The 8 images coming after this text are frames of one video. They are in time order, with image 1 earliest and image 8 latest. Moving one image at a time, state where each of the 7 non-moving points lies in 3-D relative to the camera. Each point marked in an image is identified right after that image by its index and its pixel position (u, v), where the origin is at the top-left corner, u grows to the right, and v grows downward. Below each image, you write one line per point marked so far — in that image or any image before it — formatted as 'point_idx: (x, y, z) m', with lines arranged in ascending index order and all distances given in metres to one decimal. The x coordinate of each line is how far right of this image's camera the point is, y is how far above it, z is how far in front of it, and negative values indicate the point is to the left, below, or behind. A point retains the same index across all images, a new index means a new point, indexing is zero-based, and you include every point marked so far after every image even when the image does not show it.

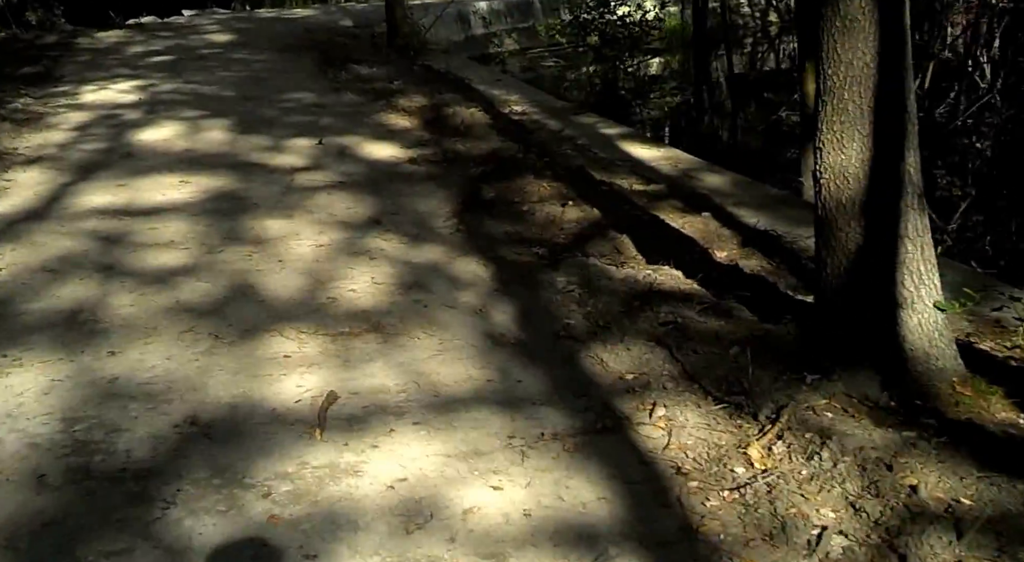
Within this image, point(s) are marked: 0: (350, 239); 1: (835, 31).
0: (-0.5, +0.1, +3.4) m
1: (+0.7, +0.5, +2.1) m
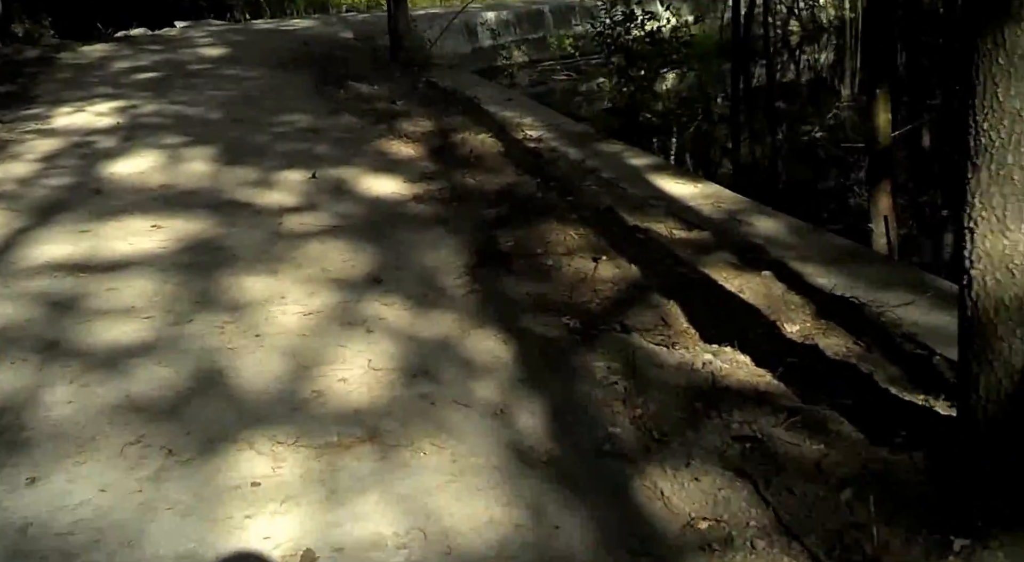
0: (-0.5, -0.1, +2.9) m
1: (+0.7, +0.3, +1.5) m
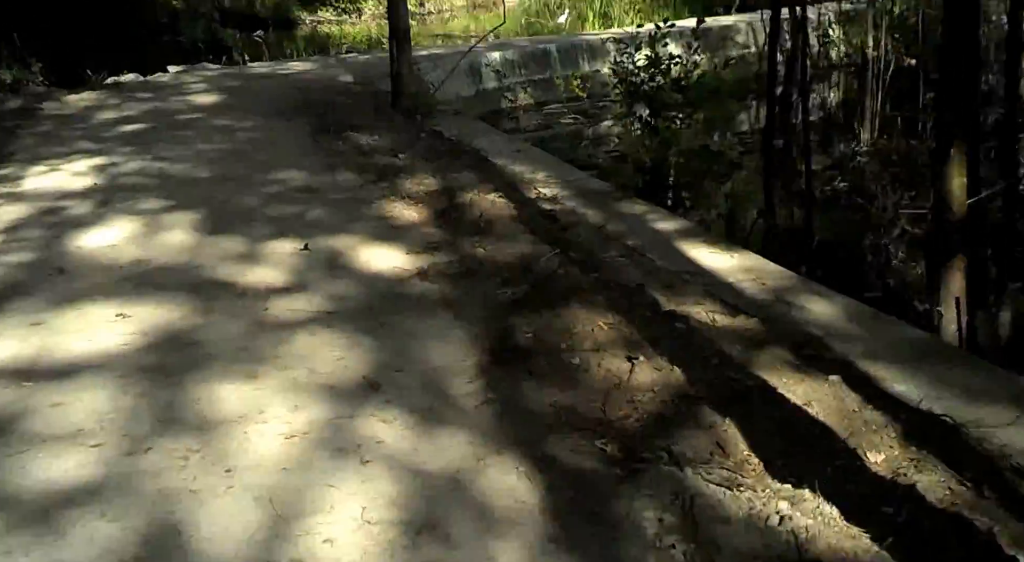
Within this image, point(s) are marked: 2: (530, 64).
0: (-0.4, -0.3, +2.4) m
1: (+0.8, +0.1, +1.1) m
2: (+0.2, +2.2, +10.7) m
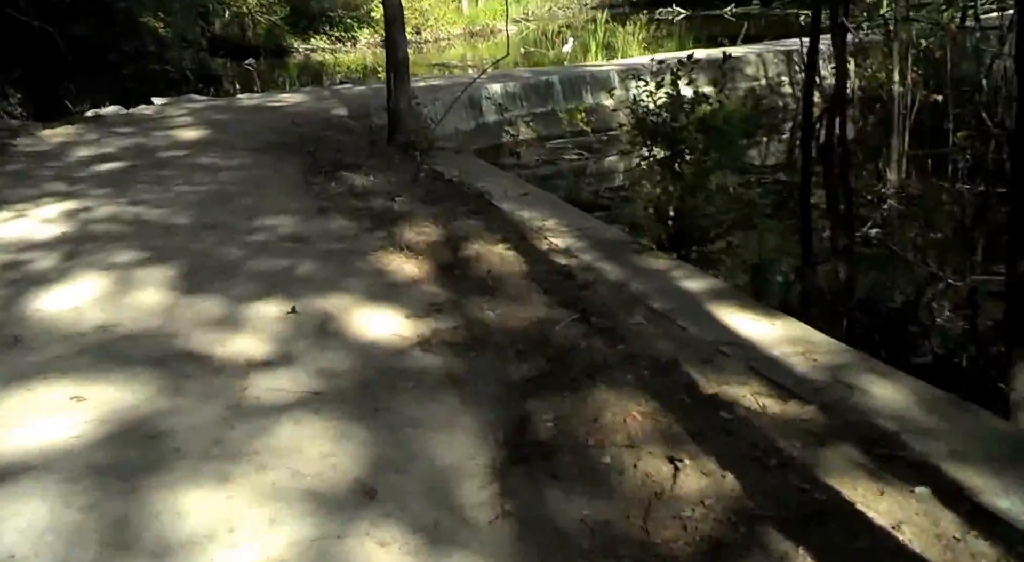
0: (-0.4, -0.5, +2.0) m
1: (+0.8, -0.1, +0.7) m
2: (+0.2, +1.8, +10.3) m
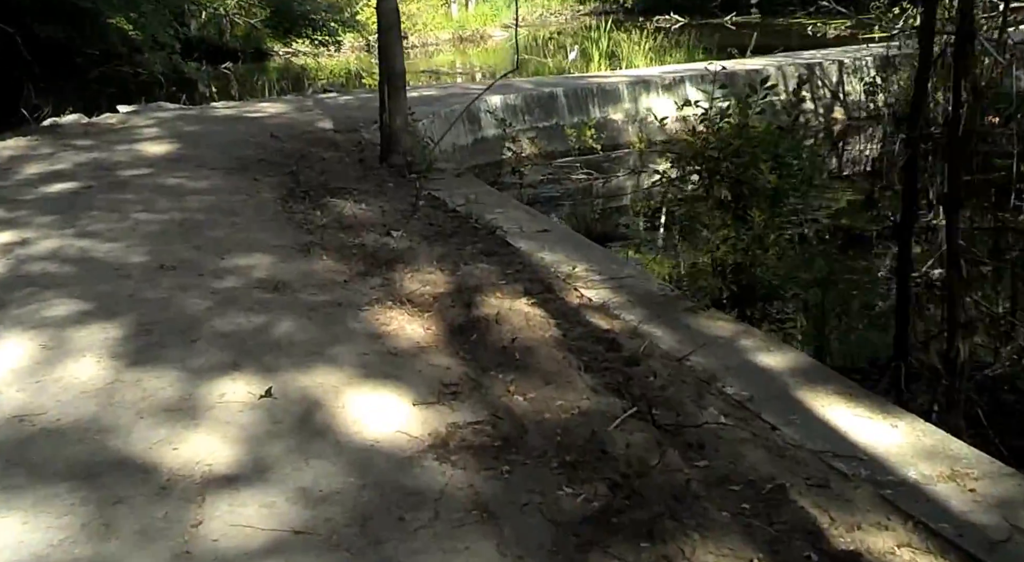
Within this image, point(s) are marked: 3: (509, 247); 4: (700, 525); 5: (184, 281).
0: (-0.2, -0.7, +1.3) m
1: (+1.0, -0.3, 0.0) m
2: (+0.2, +1.6, +9.6) m
3: (0.0, +0.1, +4.4) m
4: (+0.4, -0.5, +1.9) m
5: (-1.2, 0.0, +3.9) m
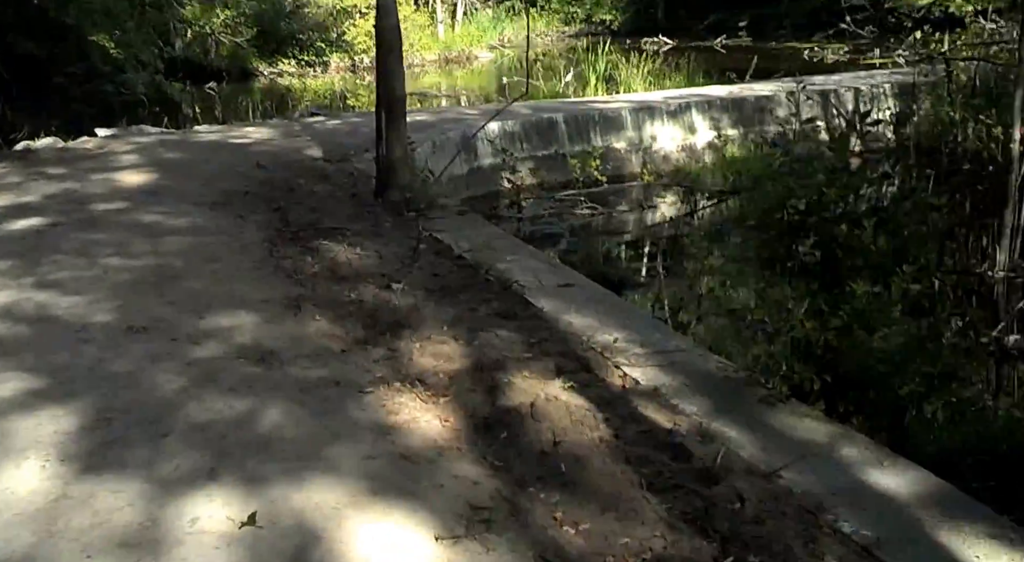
0: (-0.1, -0.9, +0.7) m
1: (+1.1, -0.4, -0.6) m
2: (+0.2, +1.2, +9.1) m
3: (+0.1, -0.1, +3.9) m
4: (+0.5, -0.7, +1.4) m
5: (-1.1, -0.2, +3.3) m
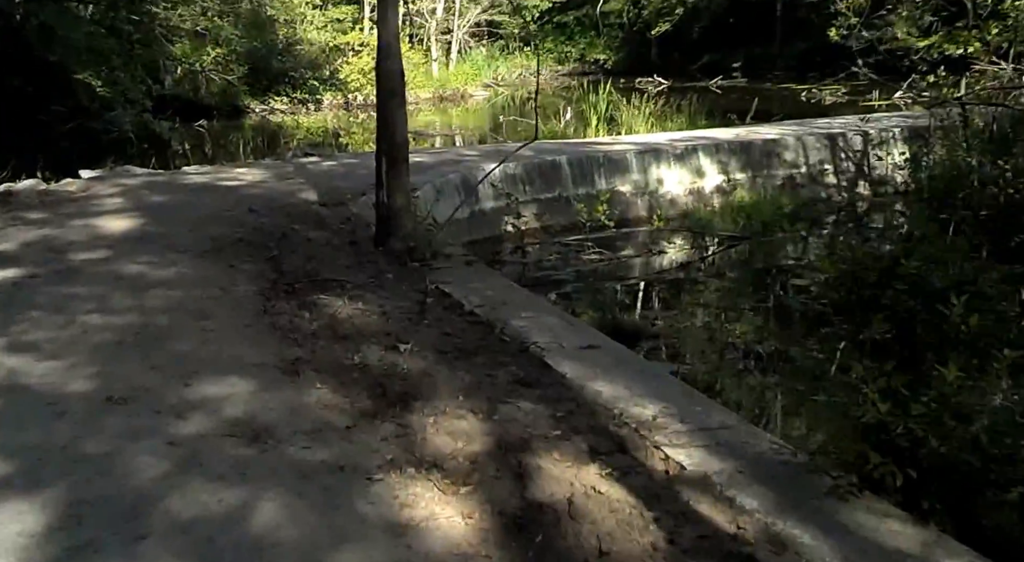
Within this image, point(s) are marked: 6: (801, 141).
0: (0.0, -1.0, +0.3) m
1: (+1.2, -0.5, -1.0) m
2: (+0.2, +0.8, +8.8) m
3: (+0.1, -0.3, +3.5) m
4: (+0.6, -0.8, +1.0) m
5: (-1.1, -0.4, +3.0) m
6: (+2.9, +1.4, +10.8) m
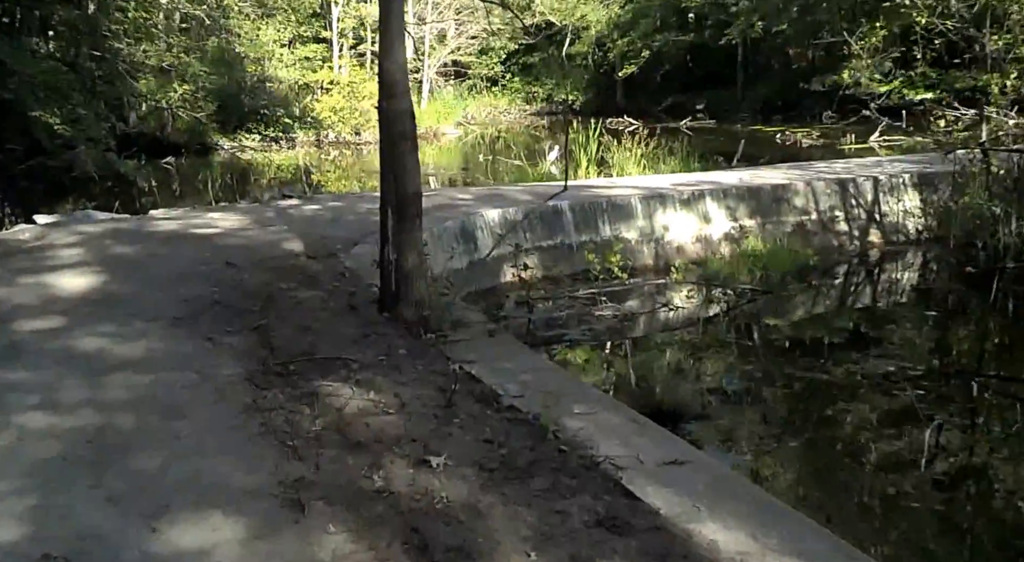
0: (+0.3, -1.1, -0.6) m
1: (+1.5, -0.6, -1.8) m
2: (+0.3, +0.4, +7.9) m
3: (+0.3, -0.6, +2.7) m
4: (+0.8, -1.0, +0.1) m
5: (-0.9, -0.6, +2.1) m
6: (+2.9, +0.9, +10.0) m
